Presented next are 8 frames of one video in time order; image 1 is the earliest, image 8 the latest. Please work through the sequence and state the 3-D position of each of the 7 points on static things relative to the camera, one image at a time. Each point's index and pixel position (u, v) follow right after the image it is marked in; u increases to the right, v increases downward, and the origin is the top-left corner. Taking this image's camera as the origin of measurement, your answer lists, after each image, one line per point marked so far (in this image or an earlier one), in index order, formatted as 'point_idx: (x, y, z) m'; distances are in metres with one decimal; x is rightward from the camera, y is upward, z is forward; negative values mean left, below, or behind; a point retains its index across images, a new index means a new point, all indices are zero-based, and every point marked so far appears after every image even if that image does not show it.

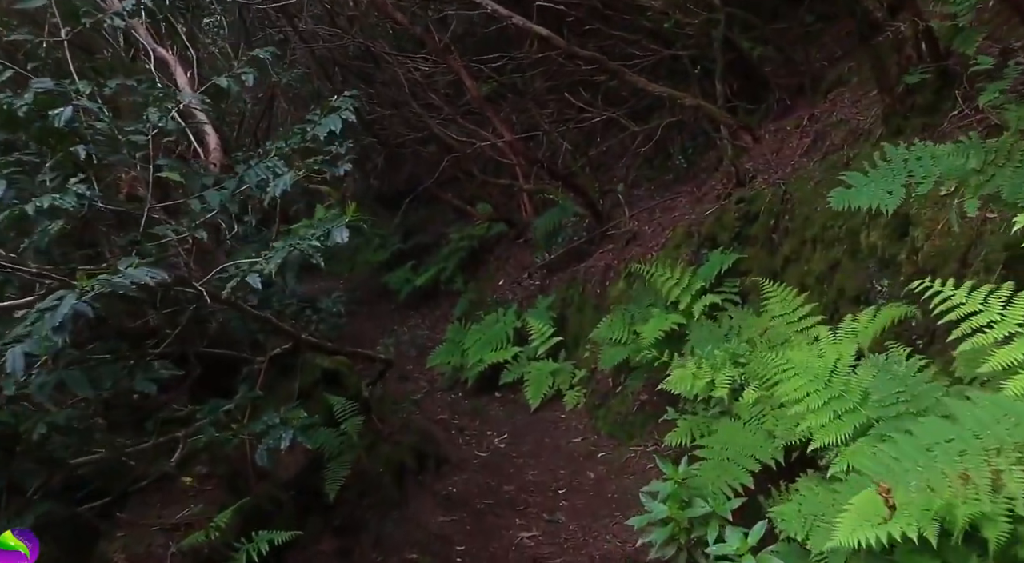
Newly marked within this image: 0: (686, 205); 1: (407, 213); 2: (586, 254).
0: (+1.8, +0.8, +9.1) m
1: (-1.9, +1.3, +17.6) m
2: (+0.9, +0.3, +11.0) m
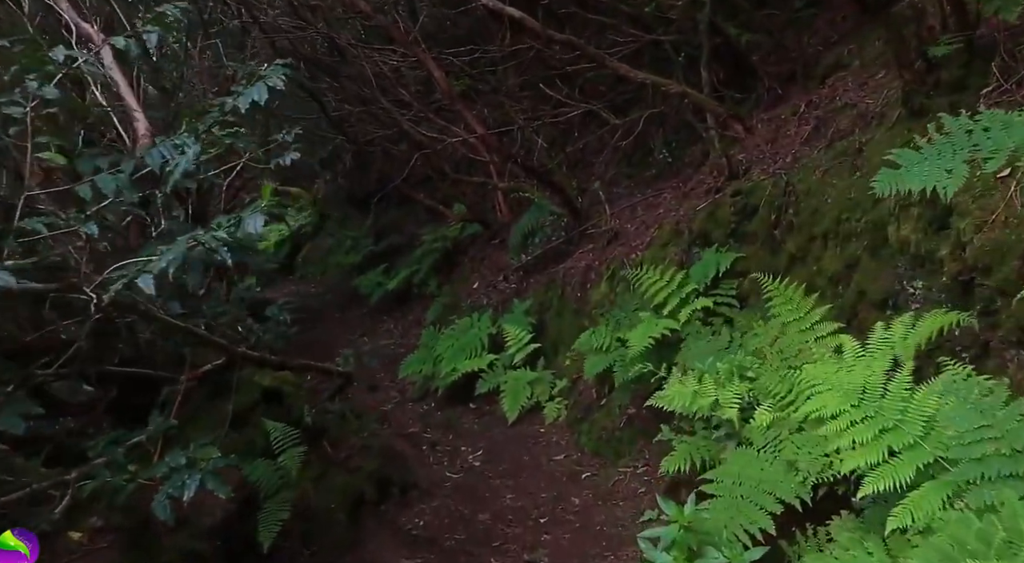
0: (+1.5, +0.8, +8.5) m
1: (-2.4, +1.3, +16.9) m
2: (+0.6, +0.3, +10.4) m
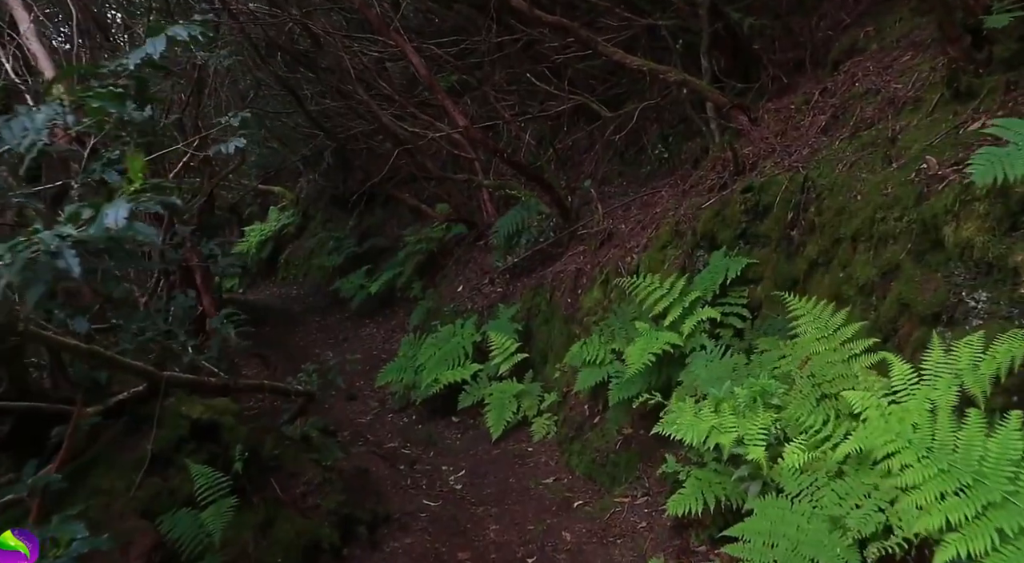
0: (+1.4, +0.7, +7.9) m
1: (-2.6, +1.2, +16.2) m
2: (+0.4, +0.3, +9.7) m
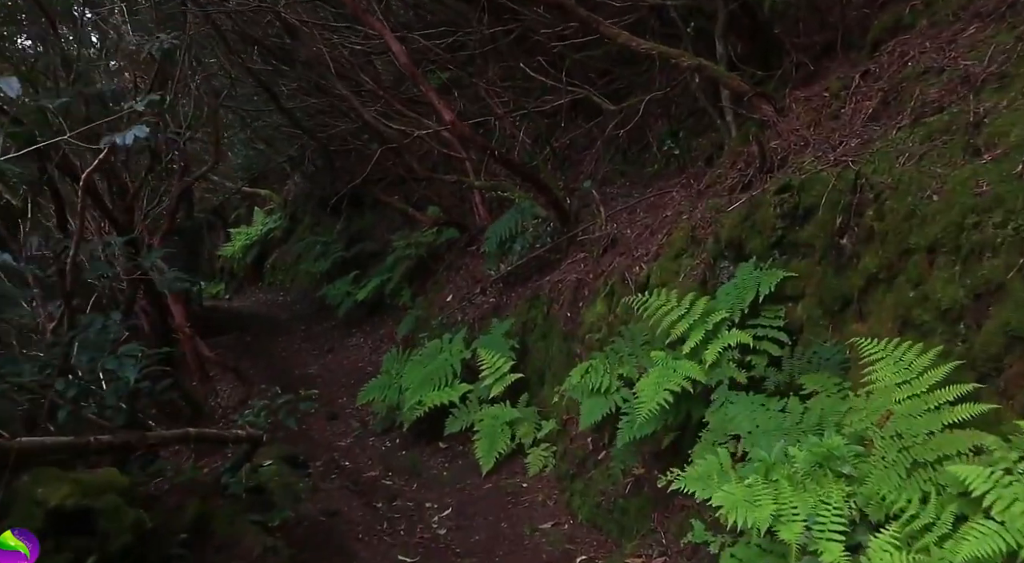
0: (+1.3, +0.6, +7.0) m
1: (-2.7, +1.1, +15.3) m
2: (+0.4, +0.2, +8.8) m
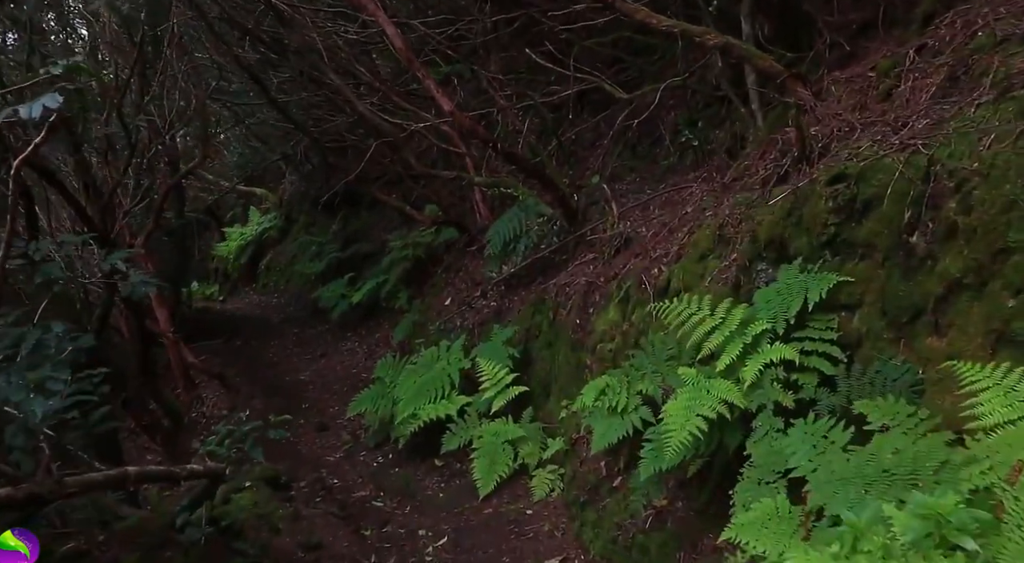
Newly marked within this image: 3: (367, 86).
0: (+1.3, +0.6, +6.4) m
1: (-2.7, +1.0, +14.6) m
2: (+0.4, +0.1, +8.2) m
3: (-1.8, +2.5, +11.4) m
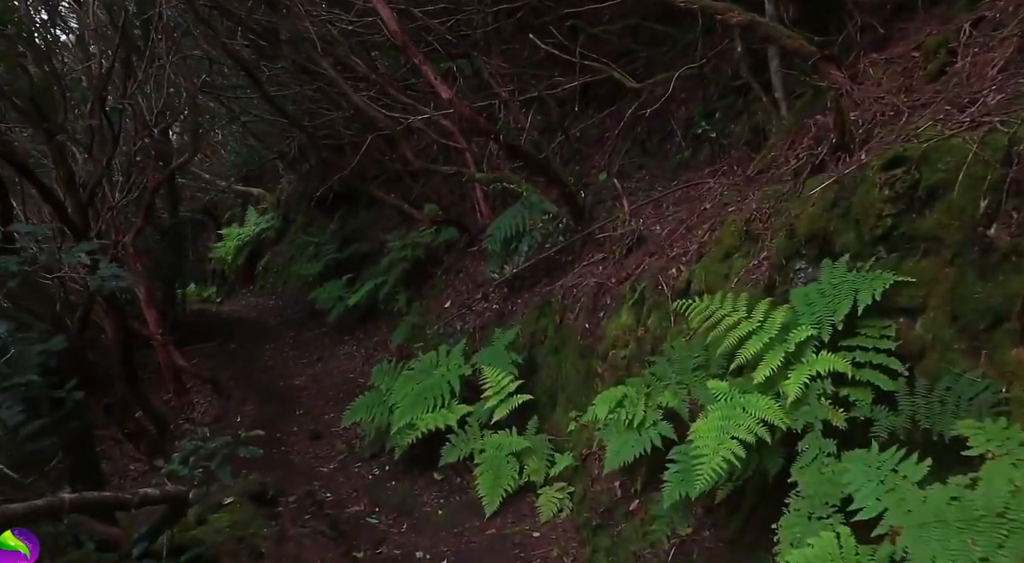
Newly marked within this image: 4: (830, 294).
0: (+1.4, +0.6, +5.9) m
1: (-2.7, +1.0, +14.2) m
2: (+0.4, +0.1, +7.7) m
3: (-1.8, +2.4, +10.9) m
4: (+1.2, 0.0, +3.5) m
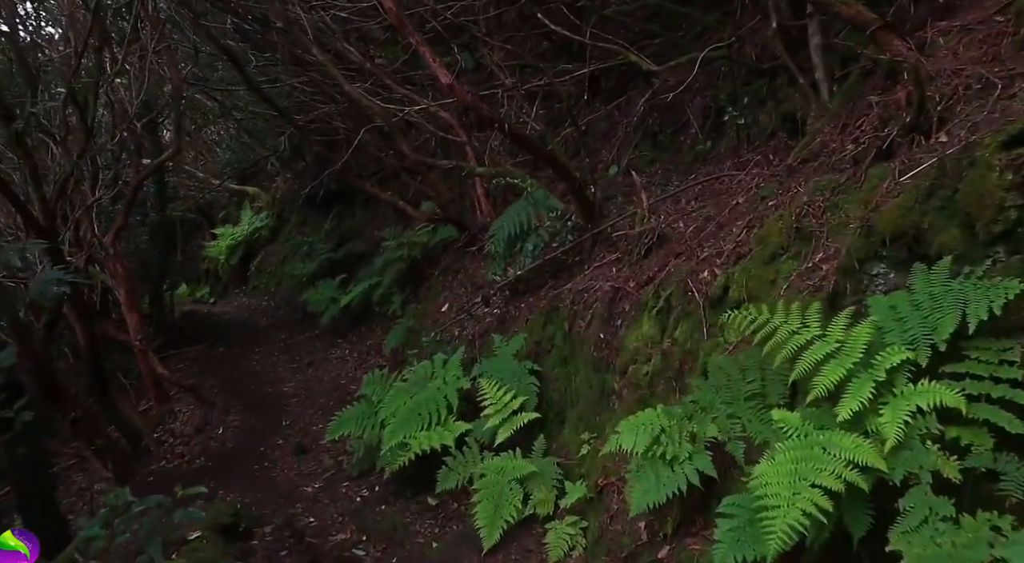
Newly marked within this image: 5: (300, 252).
0: (+1.4, +0.6, +5.1) m
1: (-2.6, +1.0, +13.4) m
2: (+0.5, +0.1, +7.0) m
3: (-1.8, +2.4, +10.2) m
4: (+1.3, -0.1, +2.8) m
5: (-3.1, +0.4, +13.0) m
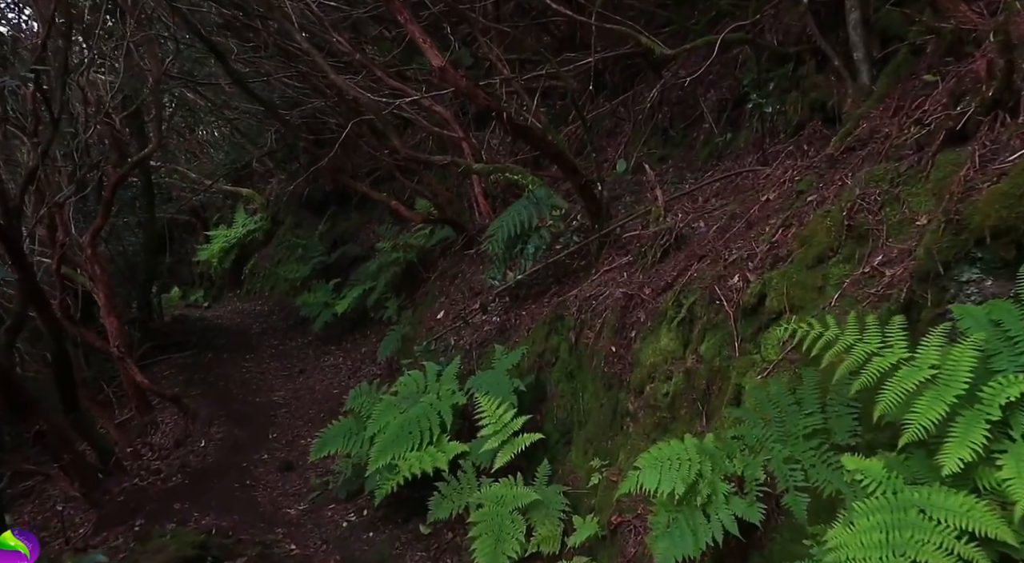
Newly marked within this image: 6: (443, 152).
0: (+1.4, +0.5, +4.5) m
1: (-2.6, +0.9, +12.8) m
2: (+0.5, 0.0, +6.3) m
3: (-1.8, +2.4, +9.6) m
4: (+1.3, -0.1, +2.2) m
5: (-3.1, +0.4, +12.4) m
6: (-0.8, +1.6, +10.7) m
